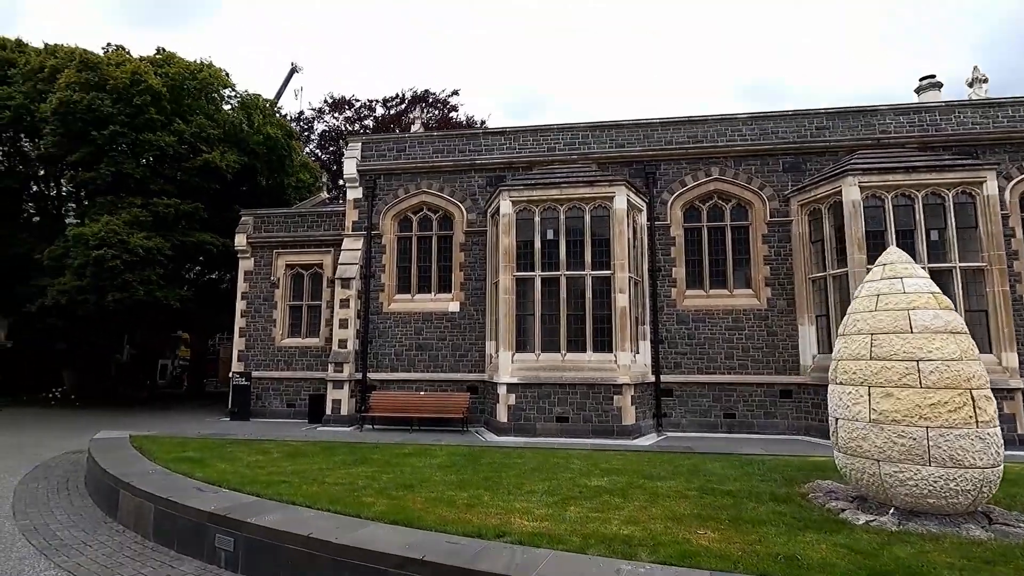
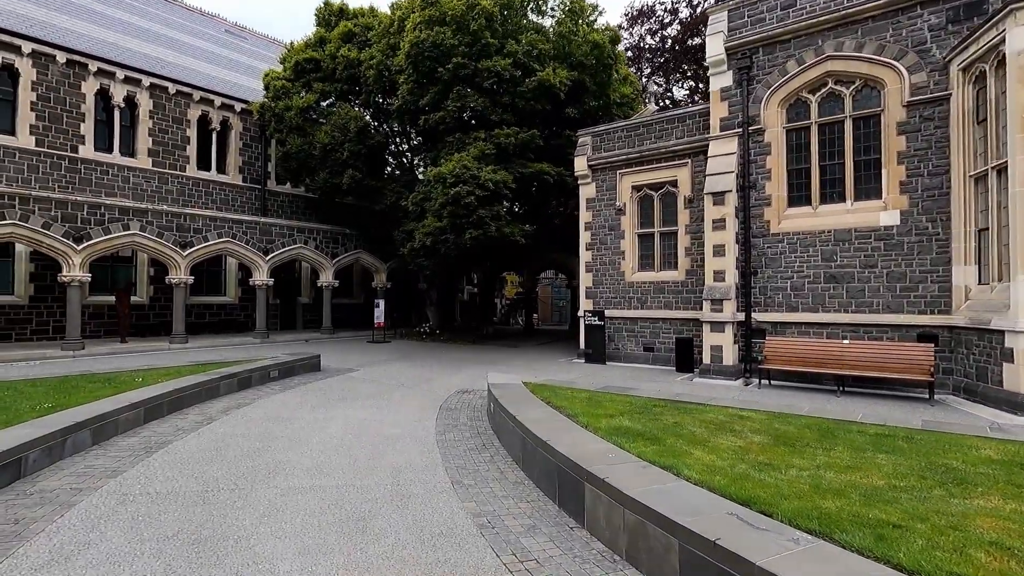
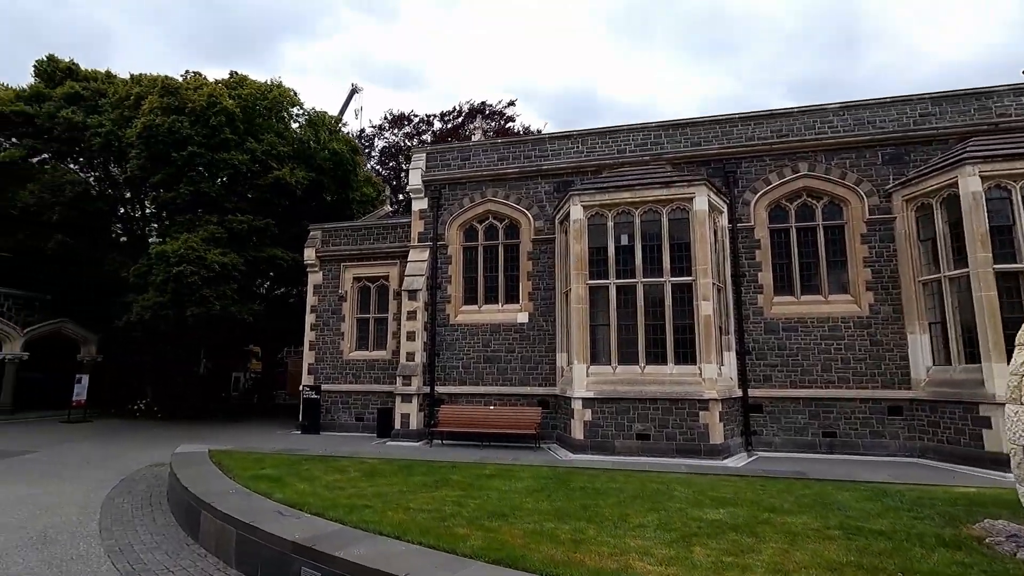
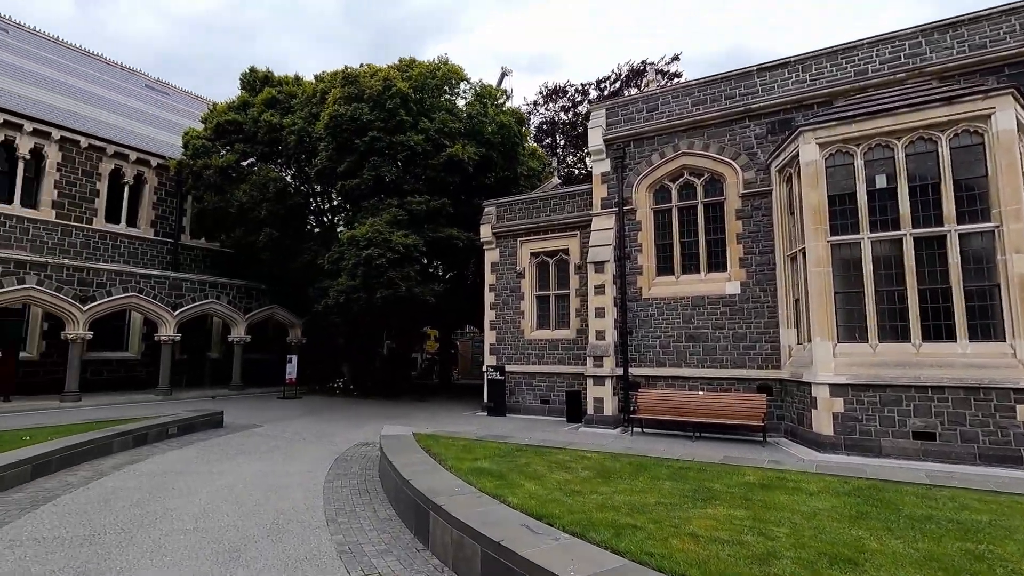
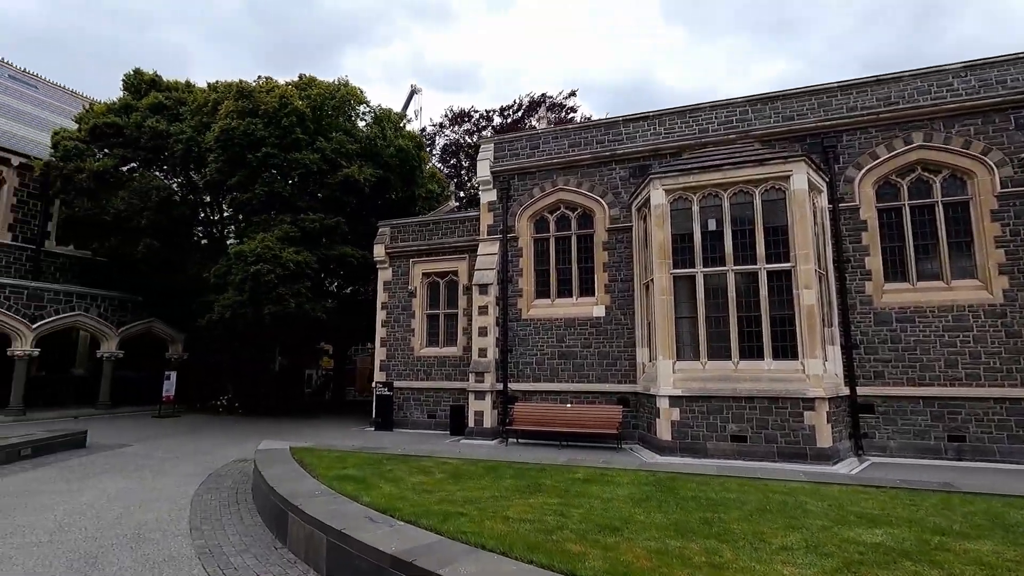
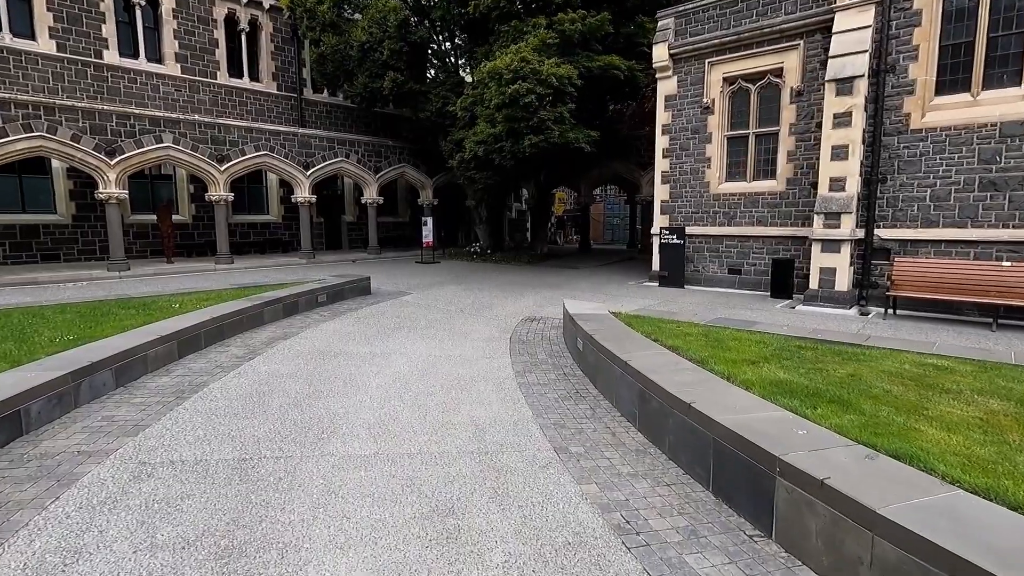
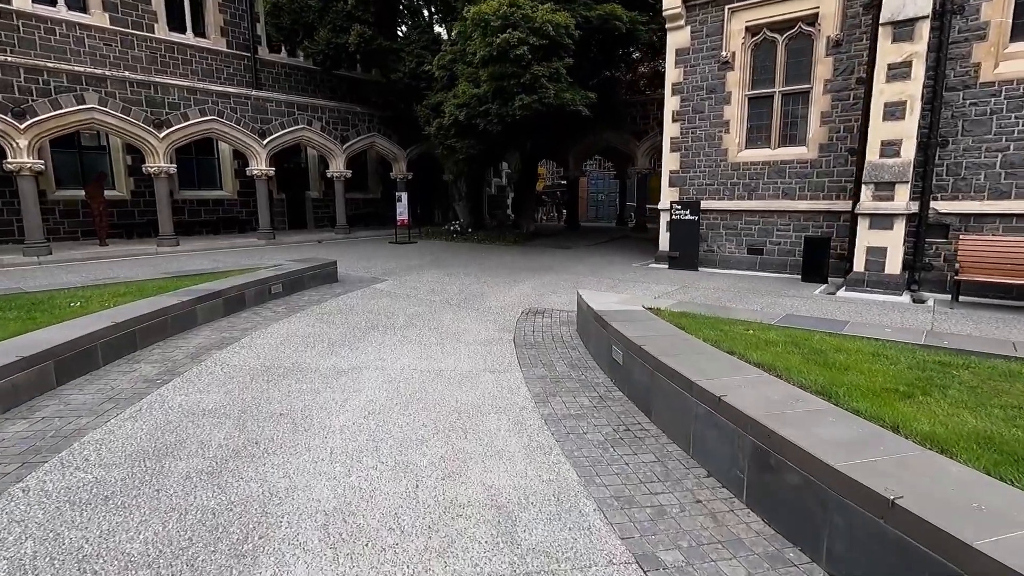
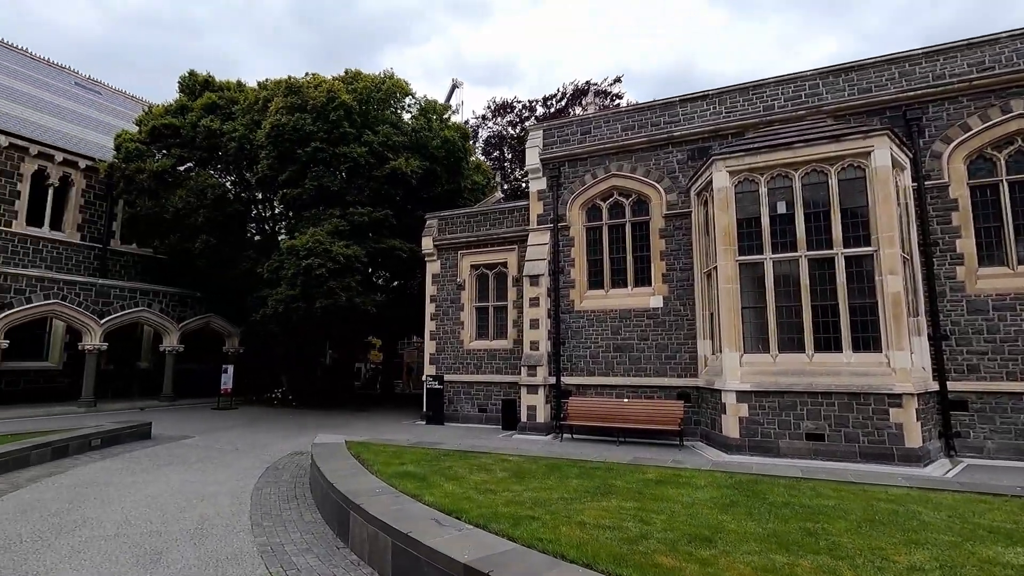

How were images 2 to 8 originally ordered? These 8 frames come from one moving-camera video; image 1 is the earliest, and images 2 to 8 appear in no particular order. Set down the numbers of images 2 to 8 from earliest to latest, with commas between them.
3, 5, 8, 4, 2, 6, 7
